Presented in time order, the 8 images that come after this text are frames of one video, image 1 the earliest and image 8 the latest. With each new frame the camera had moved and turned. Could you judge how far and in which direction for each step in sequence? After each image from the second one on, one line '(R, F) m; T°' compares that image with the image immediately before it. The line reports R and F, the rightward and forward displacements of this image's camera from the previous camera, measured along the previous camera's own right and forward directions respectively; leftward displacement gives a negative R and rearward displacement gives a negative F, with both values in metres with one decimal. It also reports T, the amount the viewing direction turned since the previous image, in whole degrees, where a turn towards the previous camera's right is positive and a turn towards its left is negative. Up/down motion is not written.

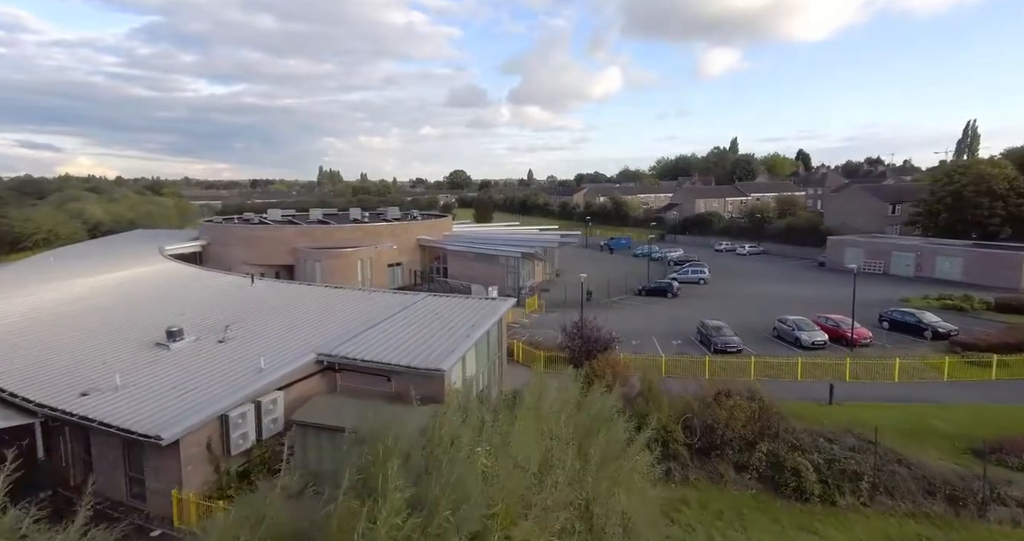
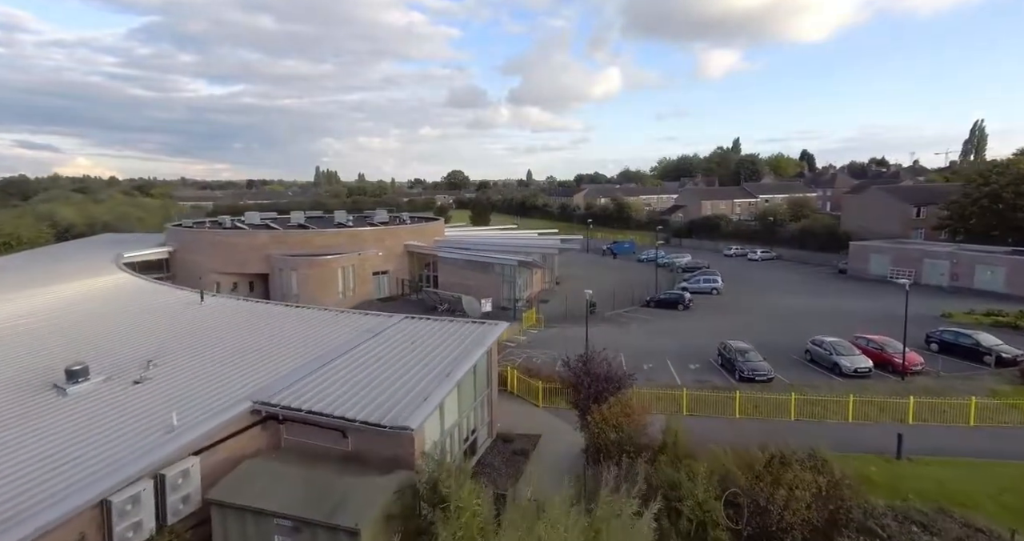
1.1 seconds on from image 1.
(+0.2, +3.0) m; 0°
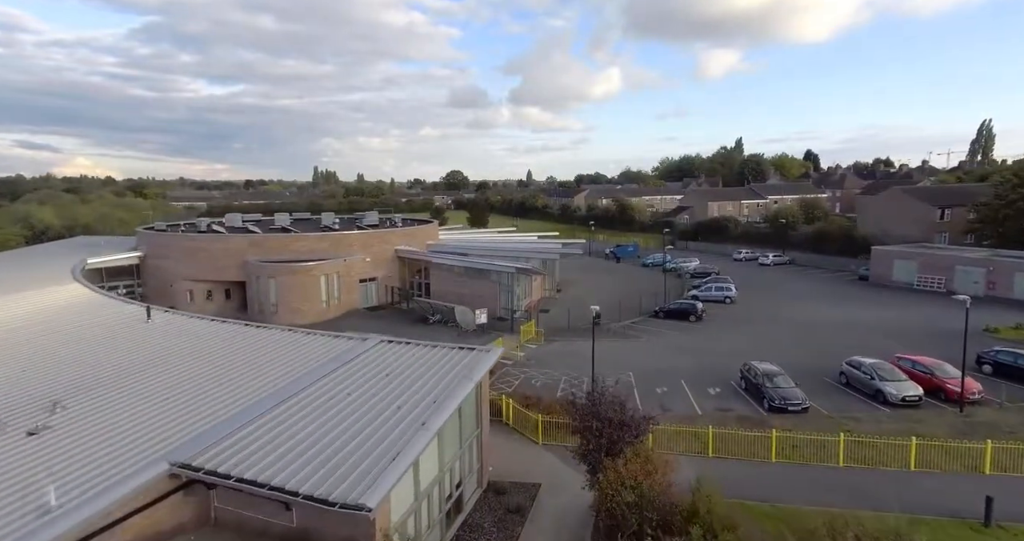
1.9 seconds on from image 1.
(+0.1, +2.4) m; 0°
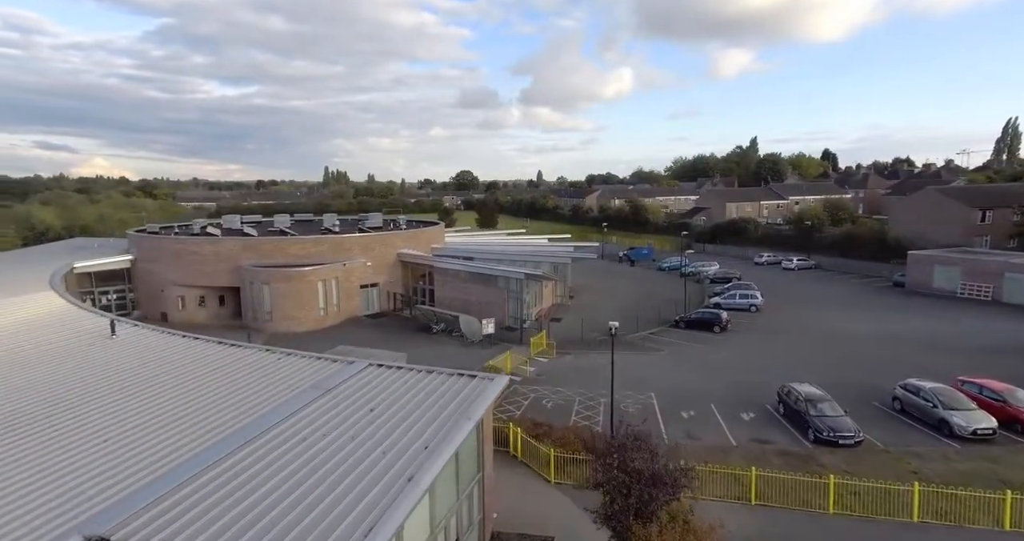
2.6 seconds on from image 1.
(0.0, +1.9) m; -1°
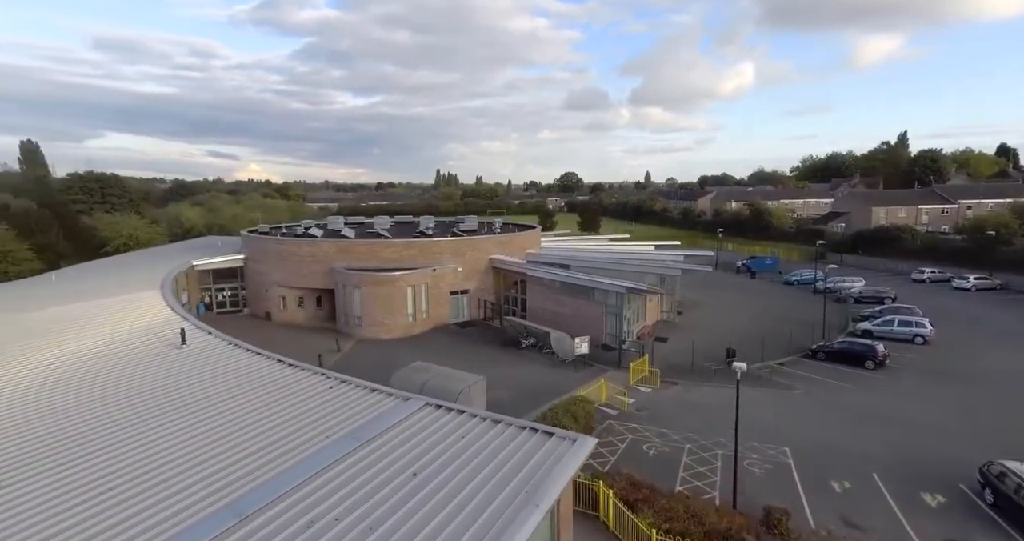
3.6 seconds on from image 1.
(+0.2, +2.6) m; -12°
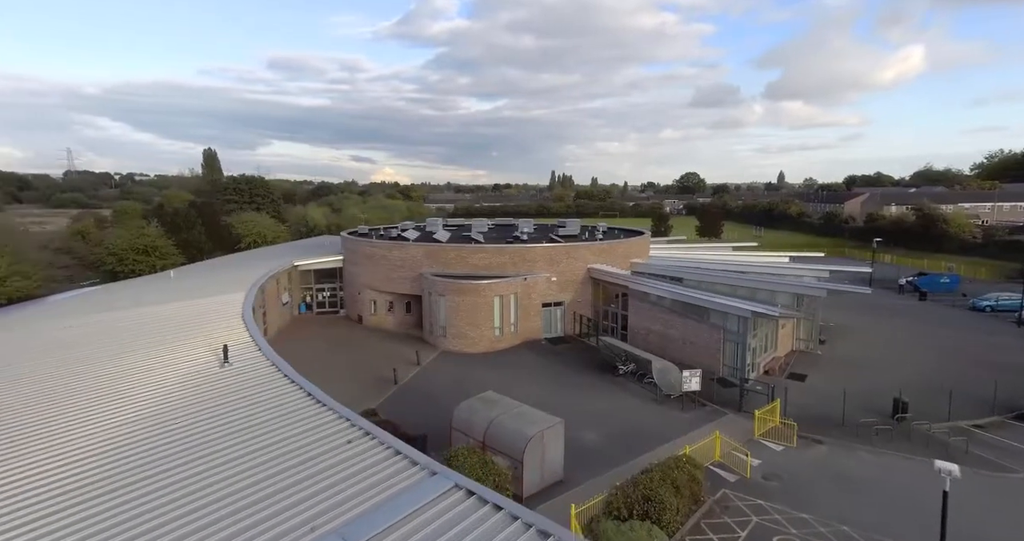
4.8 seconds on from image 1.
(+0.6, +3.0) m; -13°
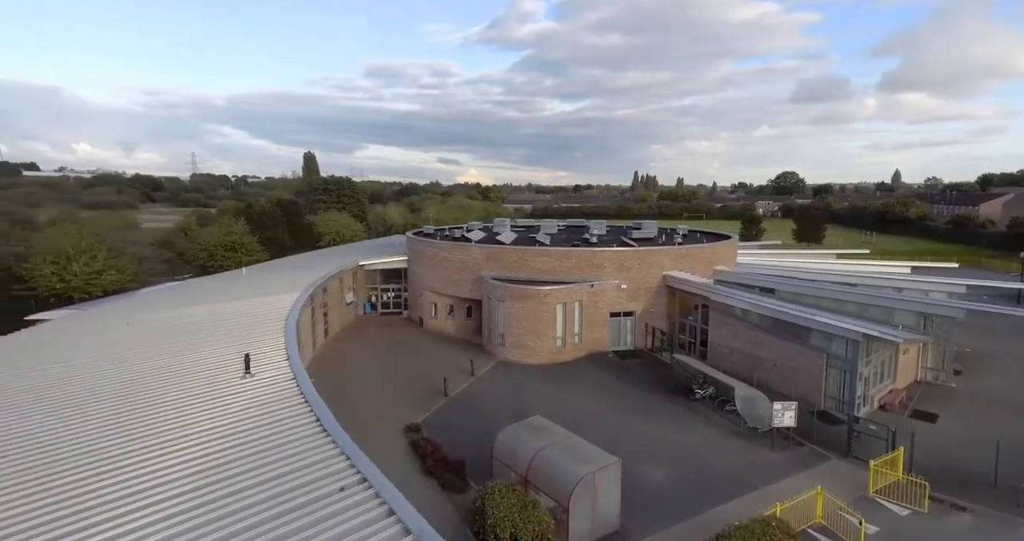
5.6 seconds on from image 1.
(+0.6, +1.9) m; -9°
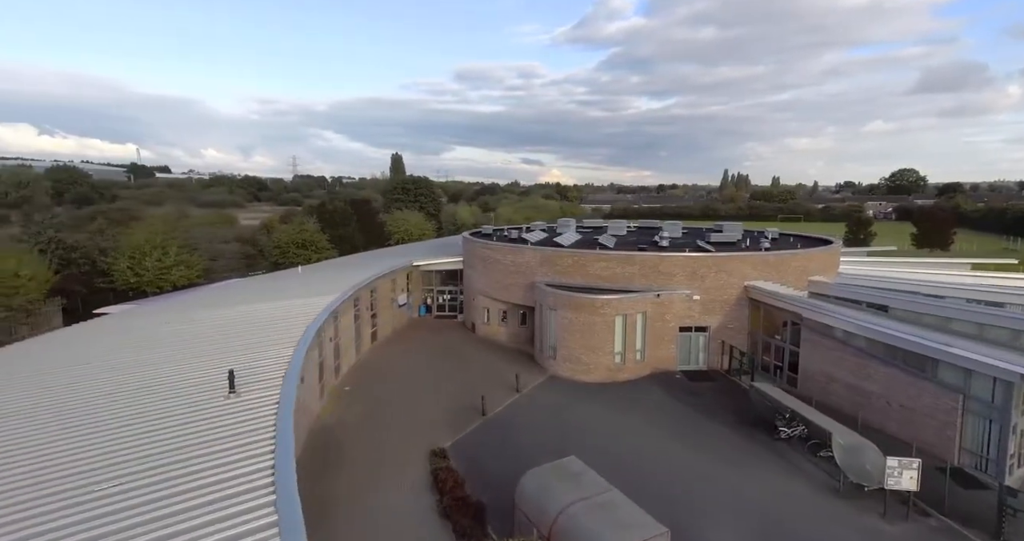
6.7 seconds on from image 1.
(+1.0, +2.2) m; -9°
